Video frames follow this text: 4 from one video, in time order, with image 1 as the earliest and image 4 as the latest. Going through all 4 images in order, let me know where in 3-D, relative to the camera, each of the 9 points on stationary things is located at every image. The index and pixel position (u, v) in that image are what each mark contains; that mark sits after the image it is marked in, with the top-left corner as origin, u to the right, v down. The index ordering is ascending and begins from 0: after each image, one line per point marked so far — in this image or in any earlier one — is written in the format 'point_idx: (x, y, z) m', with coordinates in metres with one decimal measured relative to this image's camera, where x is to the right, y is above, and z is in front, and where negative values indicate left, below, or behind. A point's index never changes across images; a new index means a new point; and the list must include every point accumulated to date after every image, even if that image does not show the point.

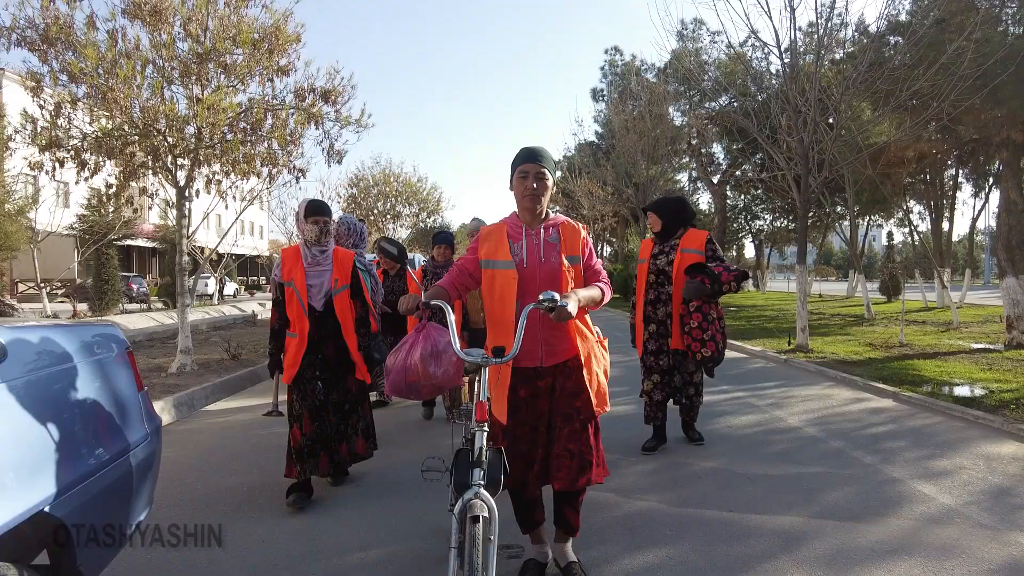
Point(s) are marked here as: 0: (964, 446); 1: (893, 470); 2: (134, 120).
0: (+3.4, -1.2, +5.0) m
1: (+2.6, -1.2, +4.5) m
2: (-5.6, +2.4, +9.7) m
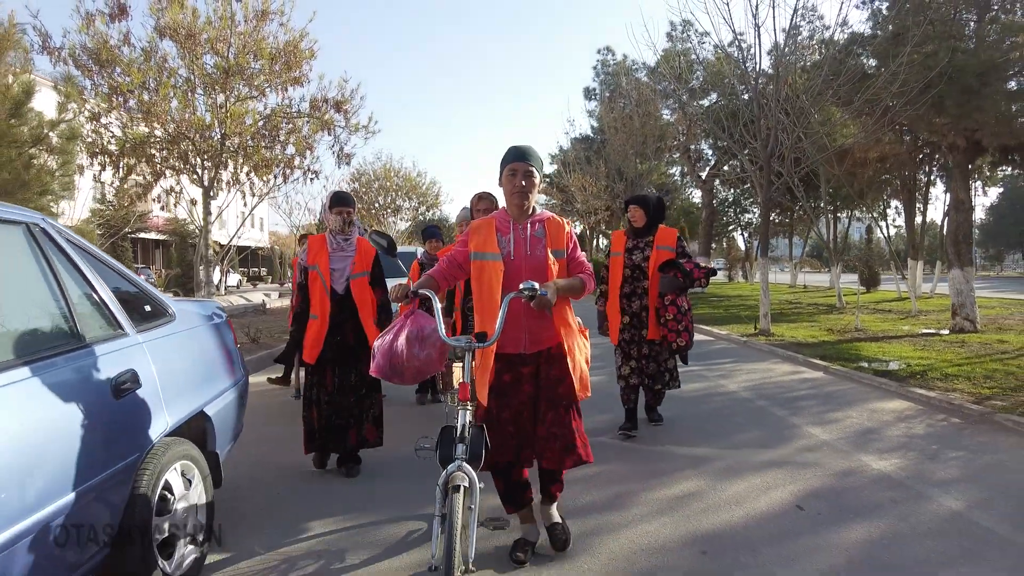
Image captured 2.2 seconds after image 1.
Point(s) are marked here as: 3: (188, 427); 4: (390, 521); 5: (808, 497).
0: (+3.3, -1.1, +6.2) m
1: (+2.5, -1.1, +5.8) m
2: (-5.7, +2.6, +10.8) m
3: (-1.6, -0.7, +3.2) m
4: (-0.8, -1.5, +4.1) m
5: (+1.7, -1.2, +3.8) m
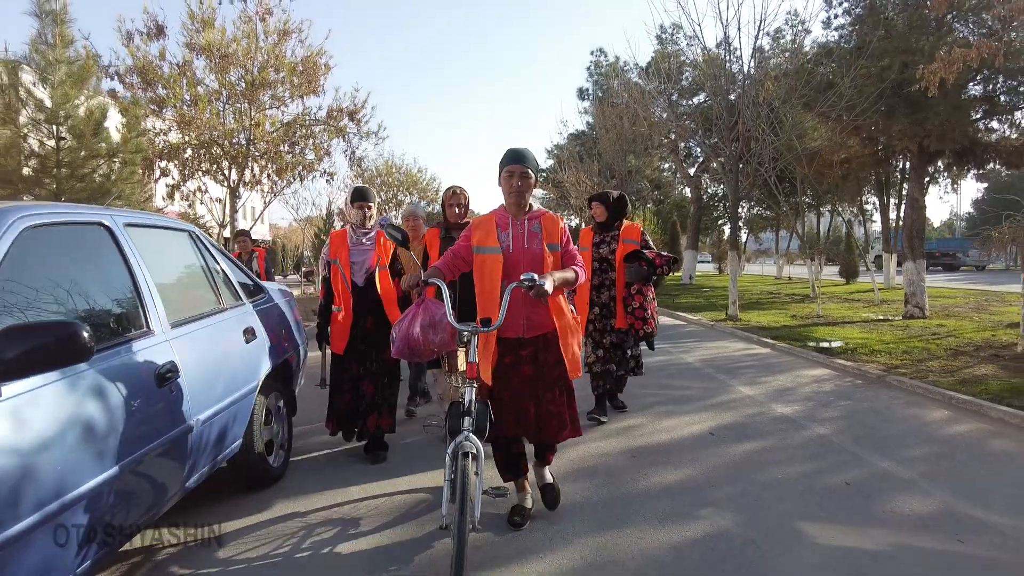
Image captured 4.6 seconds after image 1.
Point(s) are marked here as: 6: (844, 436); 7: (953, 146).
0: (+3.2, -1.0, +7.6) m
1: (+2.4, -1.0, +7.2) m
2: (-5.8, +2.8, +12.1) m
3: (-1.7, -0.6, +4.6) m
4: (-0.9, -1.4, +5.5) m
5: (+1.7, -1.1, +5.2) m
6: (+2.5, -1.1, +4.9) m
7: (+9.4, +3.0, +13.9) m
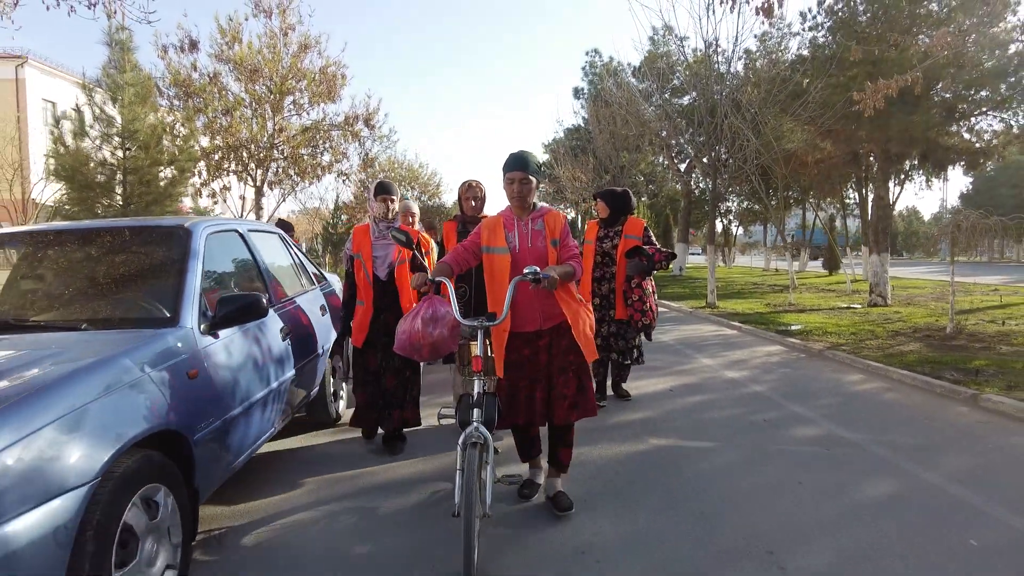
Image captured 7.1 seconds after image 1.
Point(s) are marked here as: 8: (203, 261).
0: (+3.3, -0.8, +9.0) m
1: (+2.5, -0.9, +8.6) m
2: (-5.8, +3.0, +13.4) m
3: (-1.6, -0.5, +5.9) m
4: (-0.8, -1.2, +6.9) m
5: (+1.7, -1.0, +6.6) m
6: (+2.5, -1.0, +6.2) m
7: (+9.3, +3.2, +15.2) m
8: (-1.7, +0.1, +3.6) m
